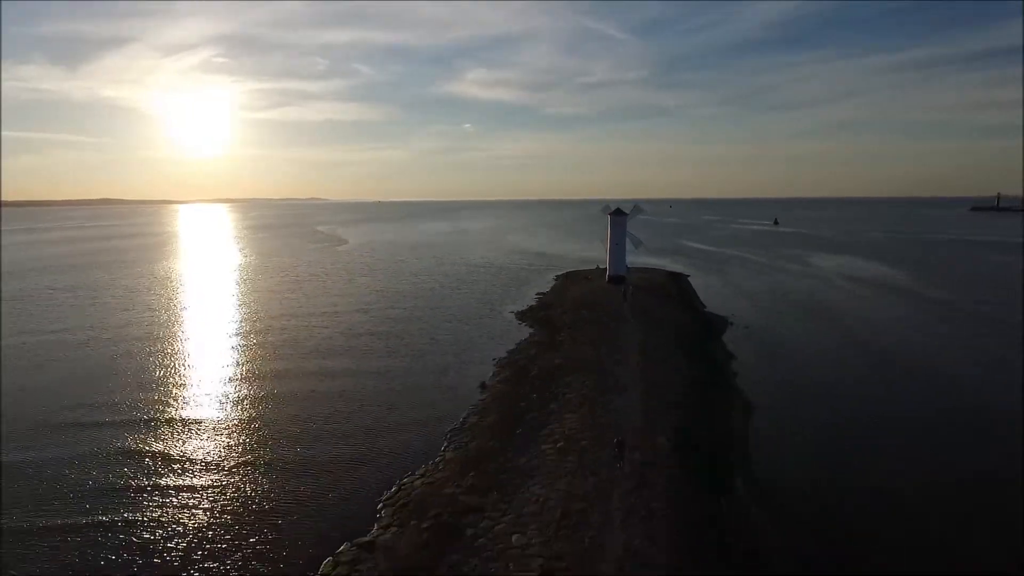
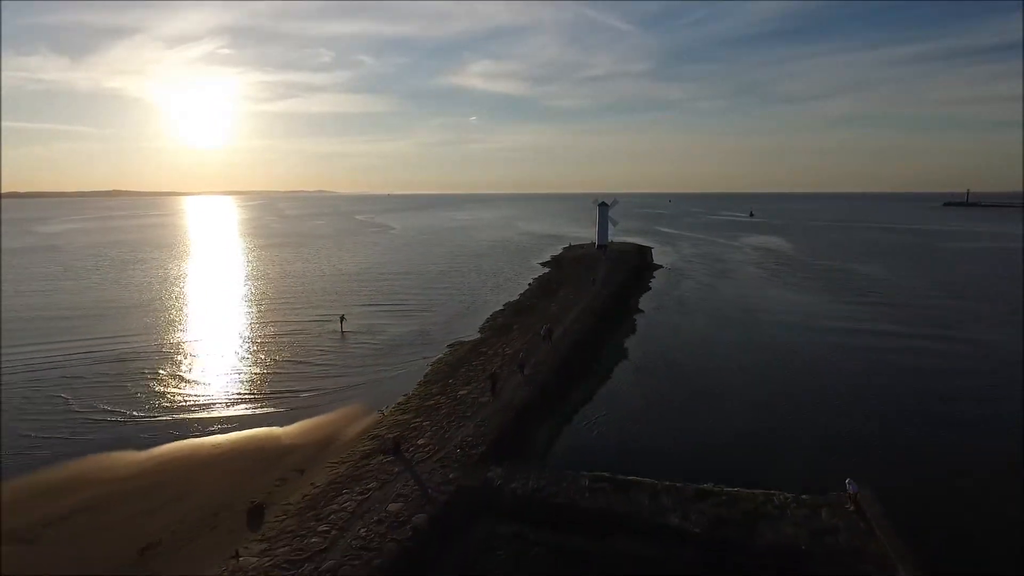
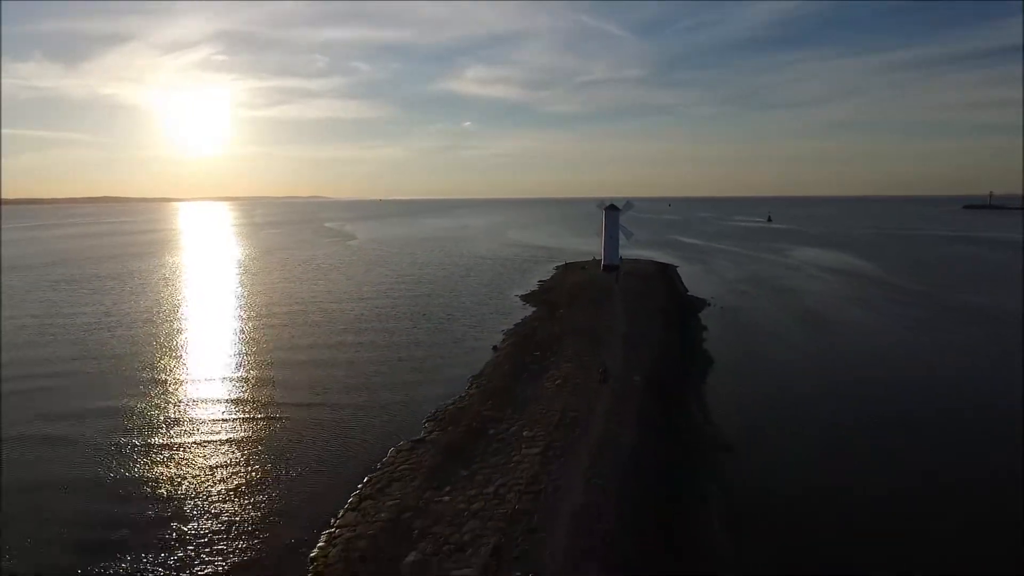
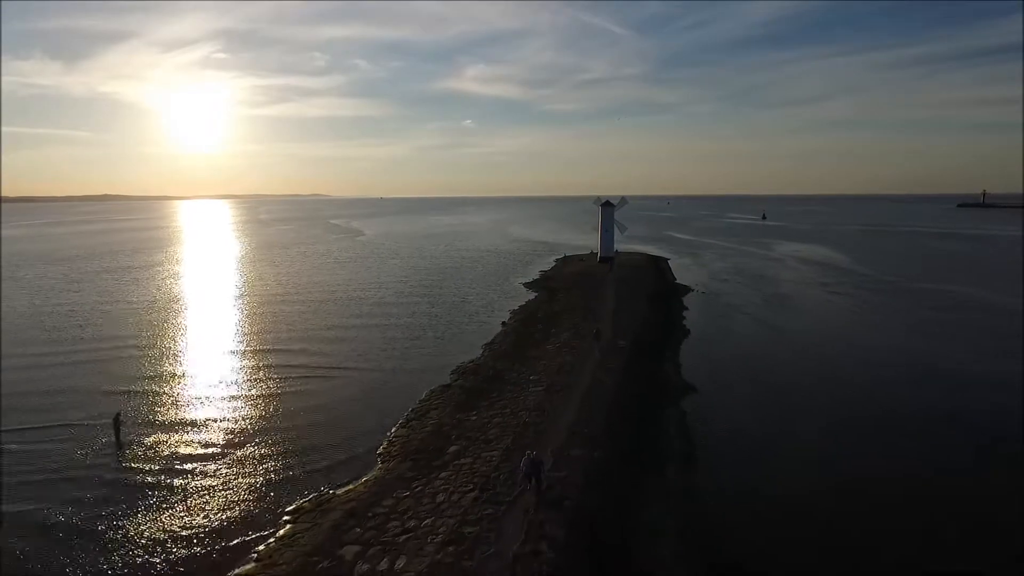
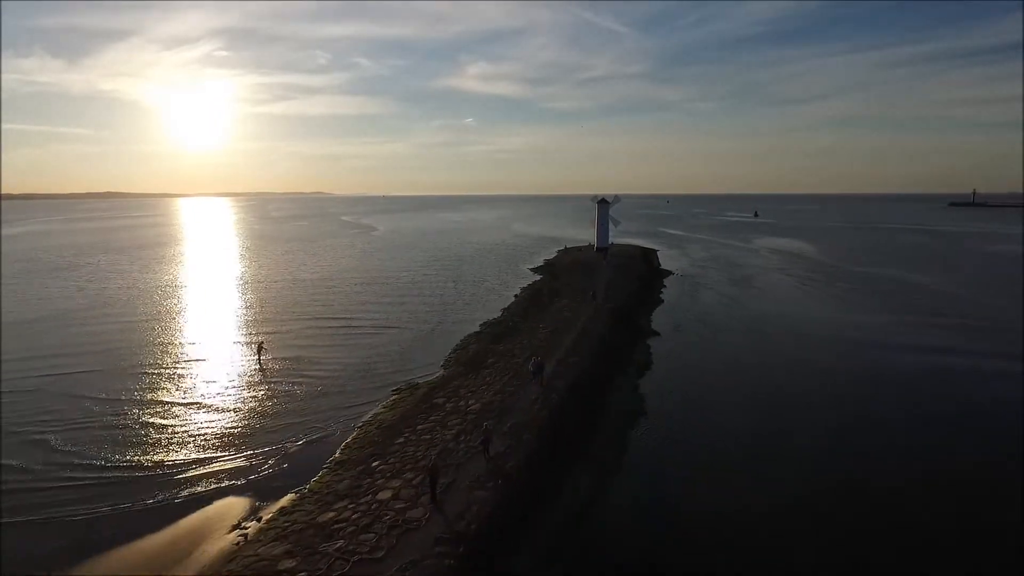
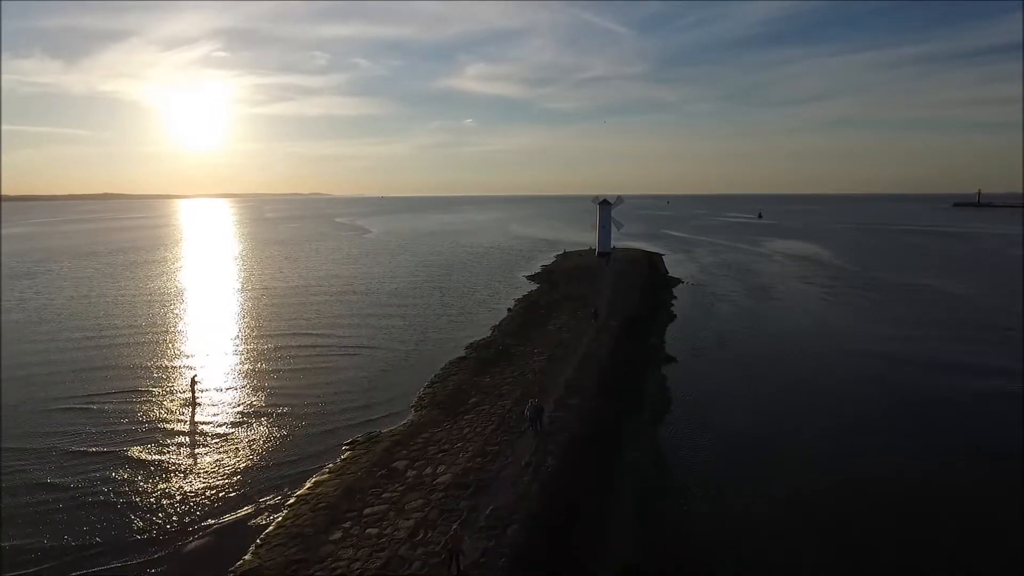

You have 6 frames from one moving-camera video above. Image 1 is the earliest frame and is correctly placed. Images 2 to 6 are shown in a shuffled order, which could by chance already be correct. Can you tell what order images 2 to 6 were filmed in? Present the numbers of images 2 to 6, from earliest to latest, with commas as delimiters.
3, 4, 6, 5, 2
